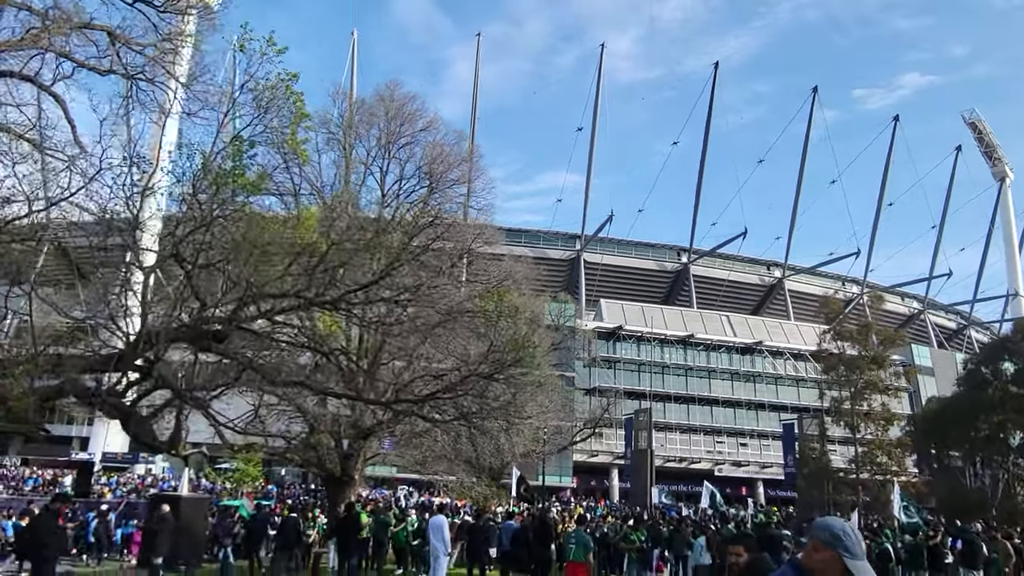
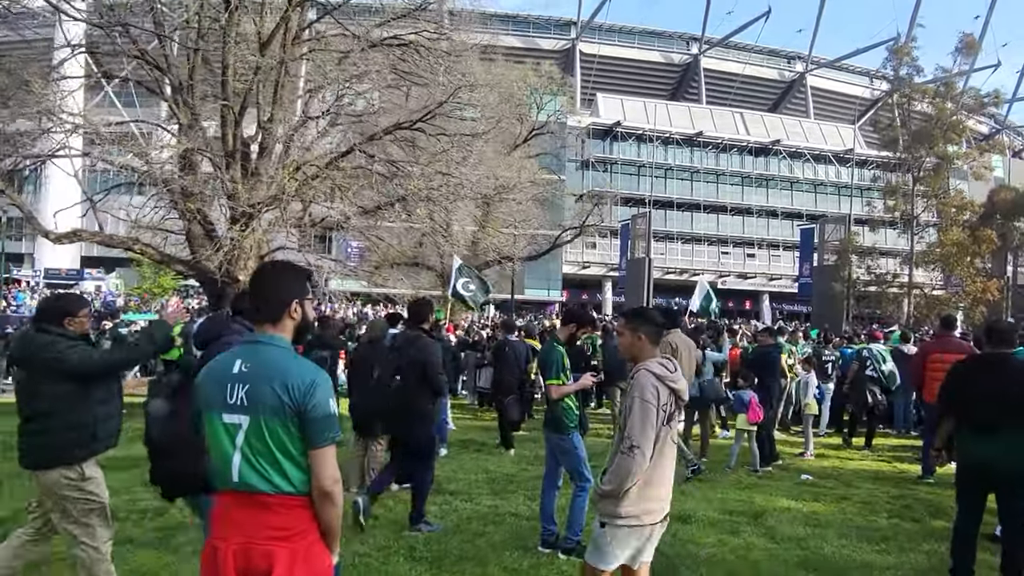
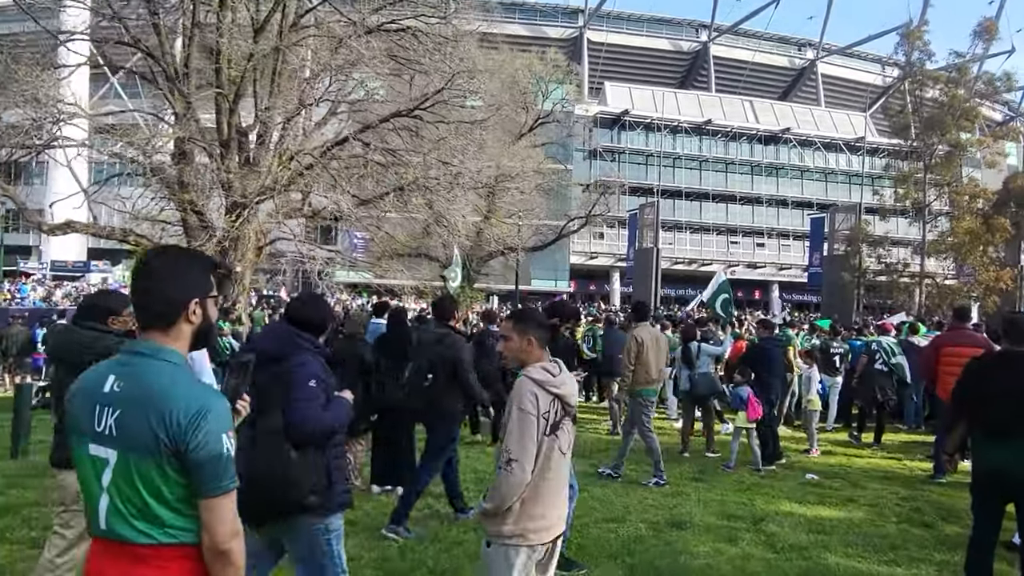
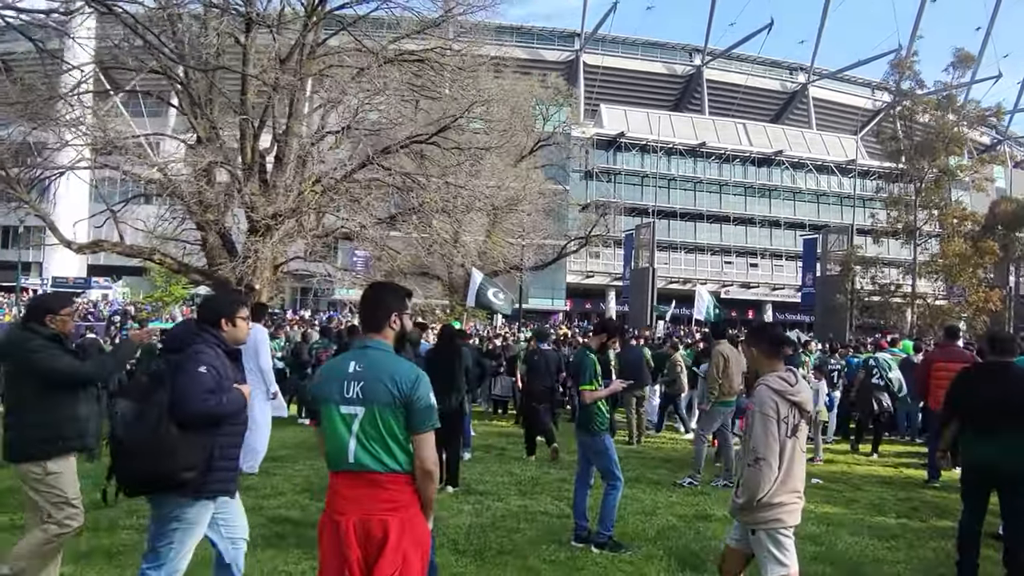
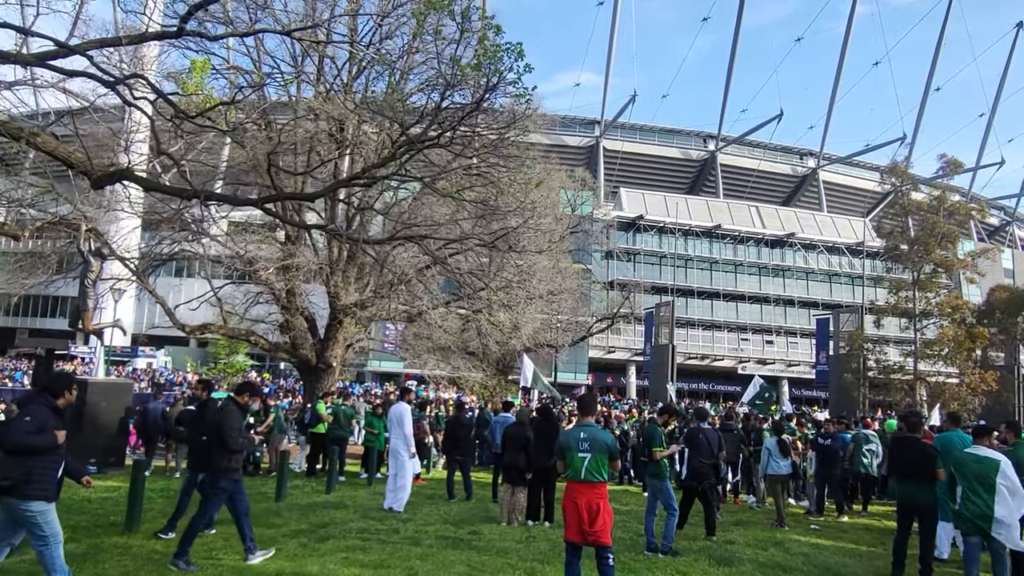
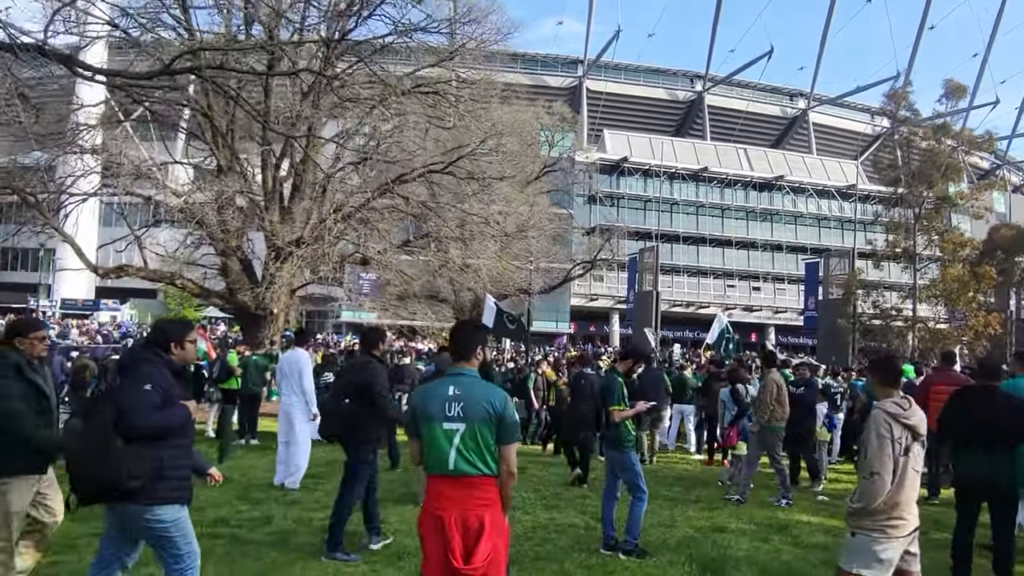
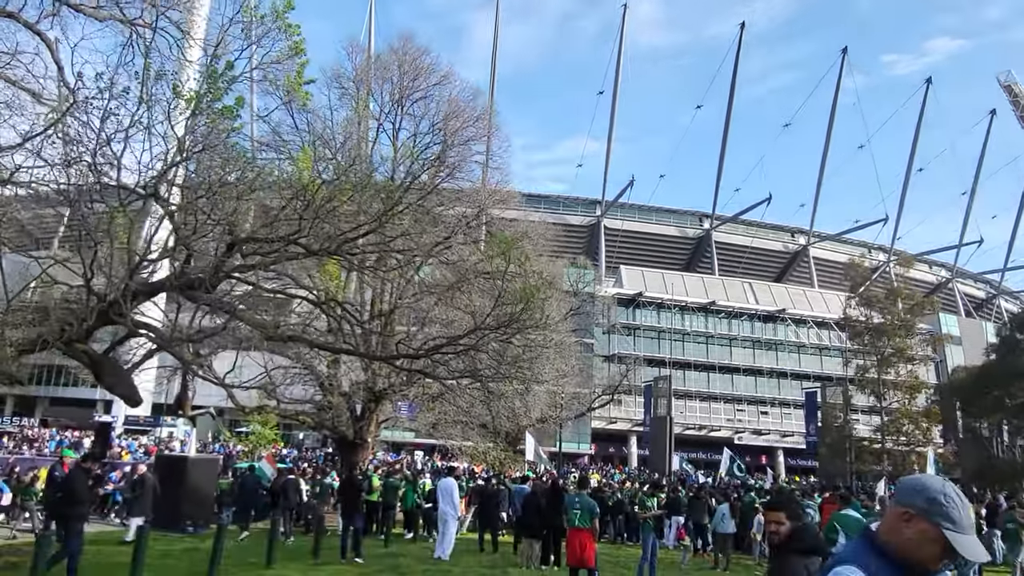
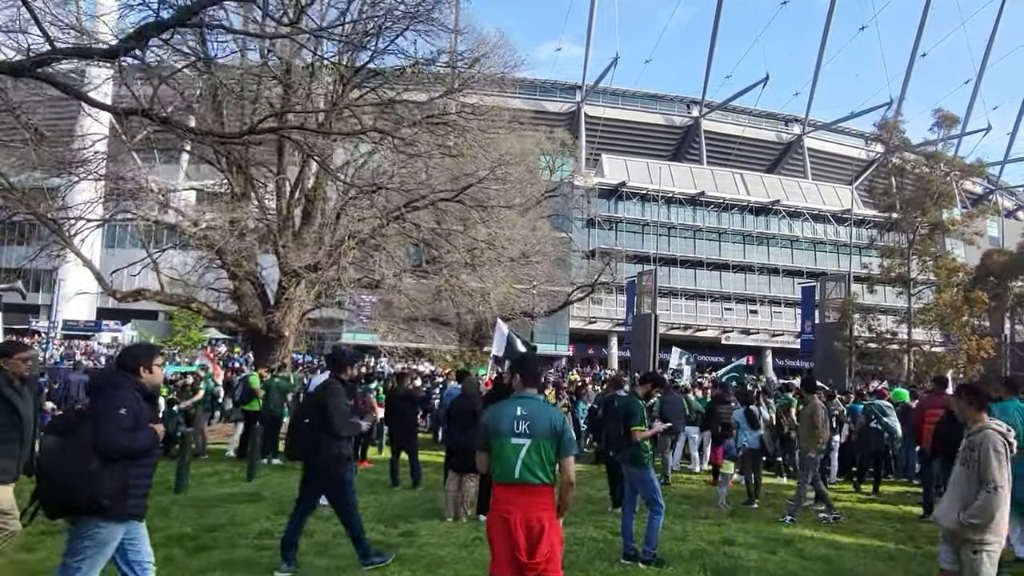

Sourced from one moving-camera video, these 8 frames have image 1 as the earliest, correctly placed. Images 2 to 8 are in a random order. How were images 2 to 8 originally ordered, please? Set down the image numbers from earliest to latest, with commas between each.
7, 5, 8, 6, 4, 2, 3
